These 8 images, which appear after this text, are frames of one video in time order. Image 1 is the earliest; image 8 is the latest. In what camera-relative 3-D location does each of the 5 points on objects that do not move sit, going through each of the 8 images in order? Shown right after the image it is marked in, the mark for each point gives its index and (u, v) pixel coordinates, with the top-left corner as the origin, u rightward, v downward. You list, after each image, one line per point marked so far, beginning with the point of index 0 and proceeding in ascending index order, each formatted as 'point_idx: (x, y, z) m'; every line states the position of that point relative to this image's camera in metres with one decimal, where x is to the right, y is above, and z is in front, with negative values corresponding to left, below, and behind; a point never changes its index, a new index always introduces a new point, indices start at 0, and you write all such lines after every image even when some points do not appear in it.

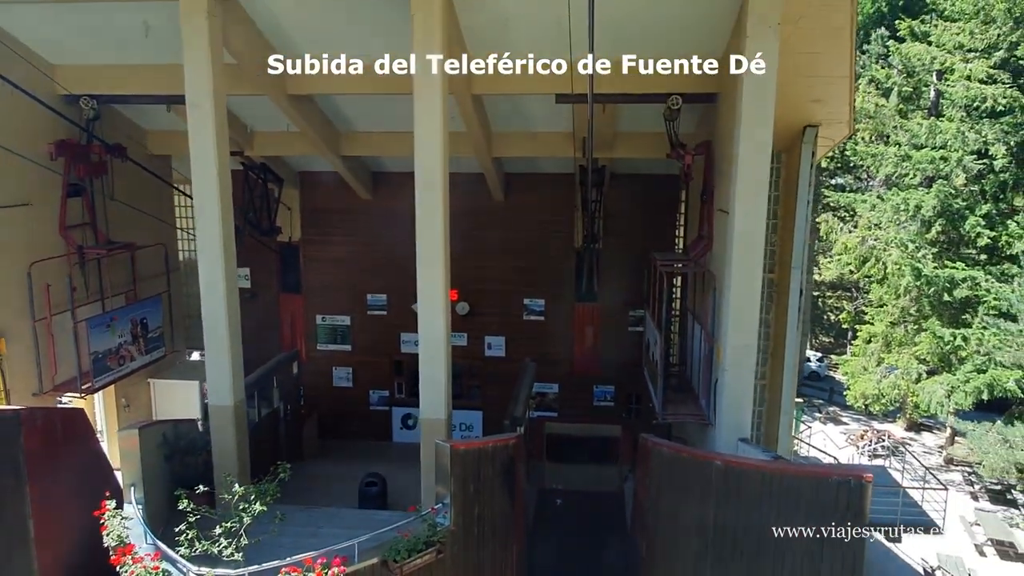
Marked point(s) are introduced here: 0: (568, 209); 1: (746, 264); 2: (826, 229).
0: (+0.7, +1.0, +8.8) m
1: (+1.7, +0.2, +5.3) m
2: (+8.3, +1.5, +18.9) m
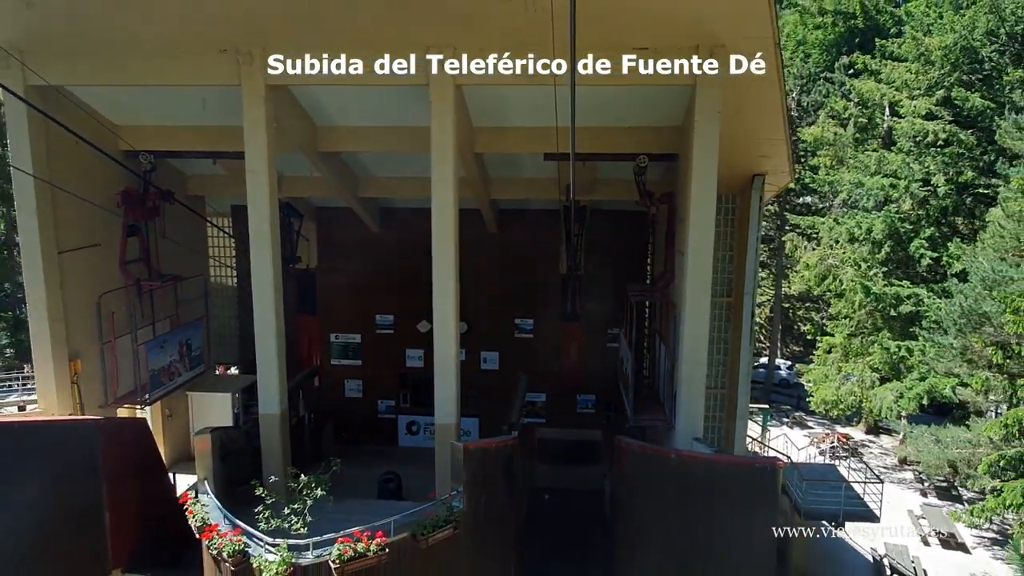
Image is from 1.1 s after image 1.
0: (+0.6, +0.7, +10.2) m
1: (+1.7, -0.1, +6.7) m
2: (+7.9, +1.2, +20.4) m
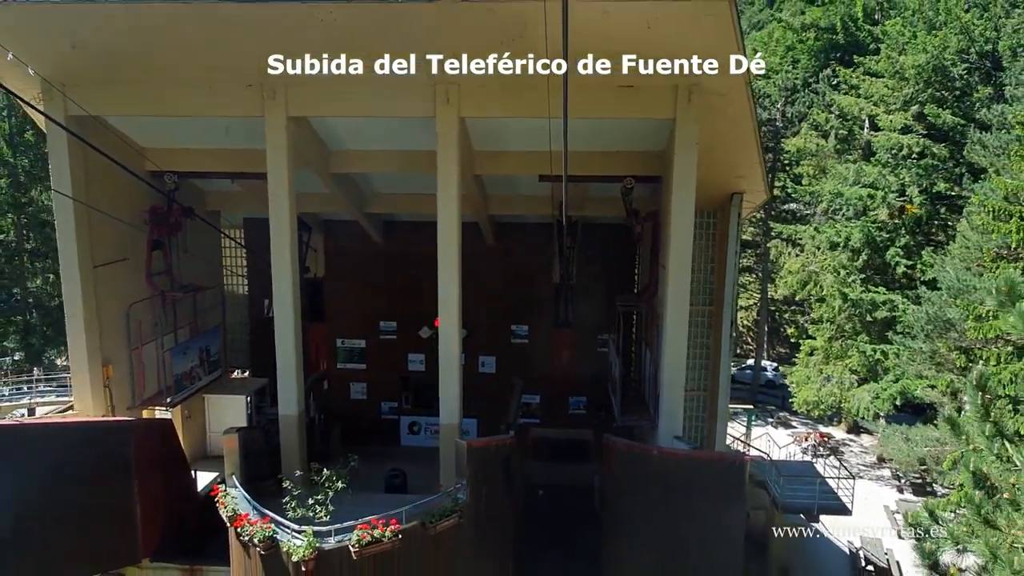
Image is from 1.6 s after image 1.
0: (+0.5, +0.6, +10.9) m
1: (+1.7, -0.2, +7.4) m
2: (+7.8, +1.0, +21.2) m
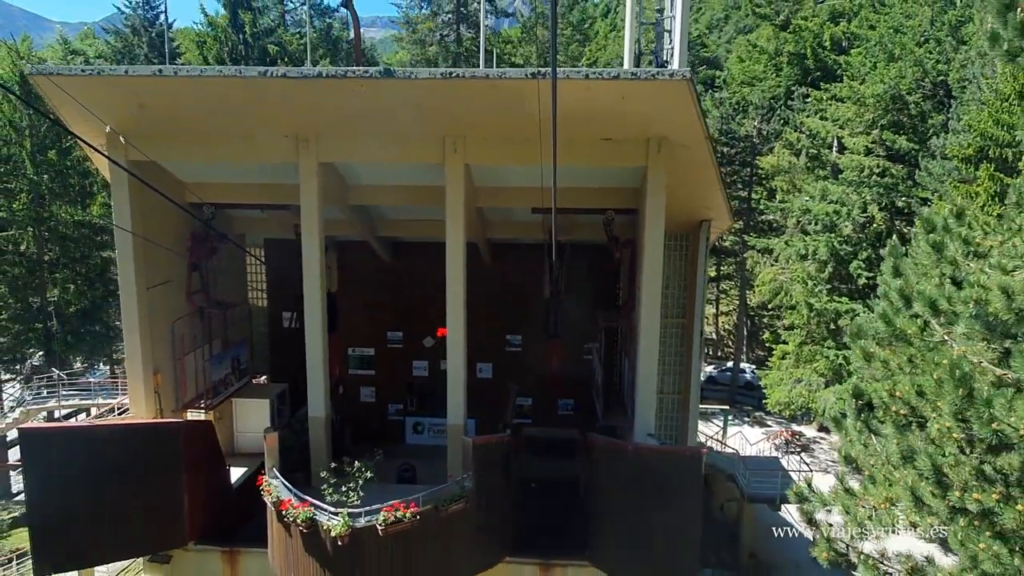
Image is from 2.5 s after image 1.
0: (+0.4, +0.3, +12.2) m
1: (+1.7, -0.4, +8.7) m
2: (+7.5, +0.8, +22.6) m
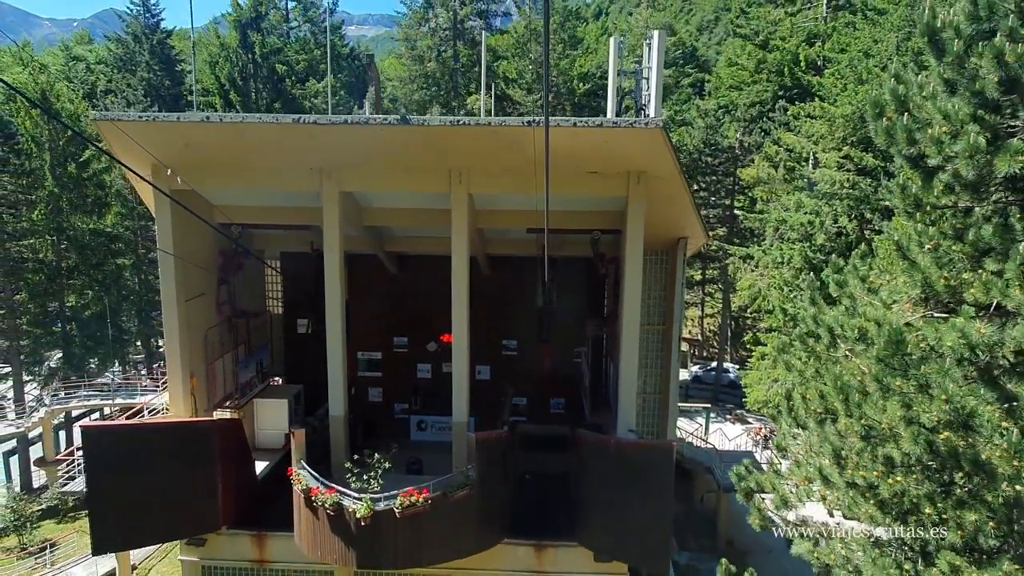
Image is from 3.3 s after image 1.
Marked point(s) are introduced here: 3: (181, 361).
0: (+0.4, +0.1, +13.4) m
1: (+1.6, -0.6, +9.9) m
2: (+7.4, +0.6, +23.9) m
3: (-4.7, -1.0, +10.2) m
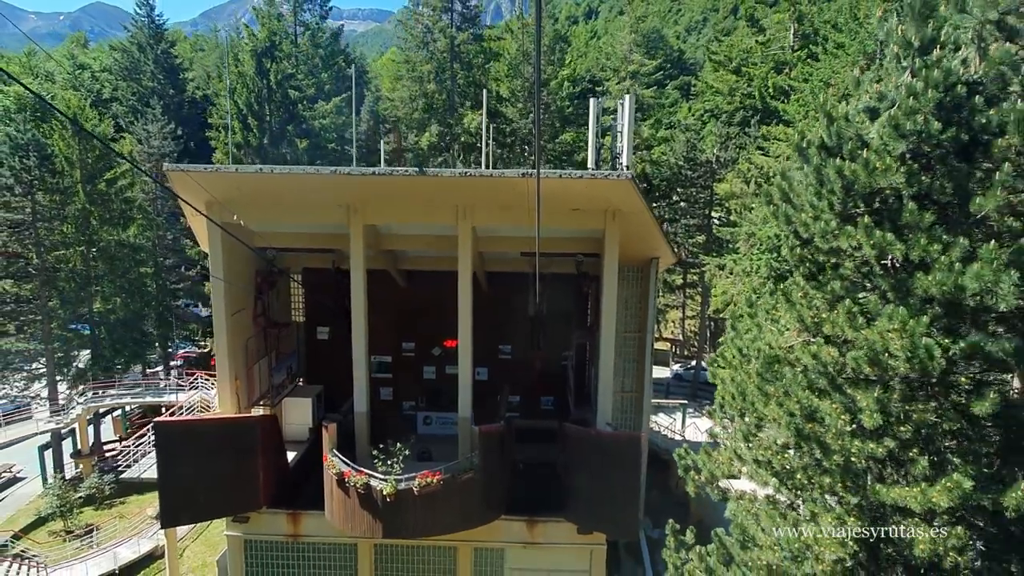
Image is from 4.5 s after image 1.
0: (+0.3, -0.1, +15.3) m
1: (+1.6, -0.9, +11.9) m
2: (+7.1, +0.4, +25.9) m
3: (-4.7, -1.3, +12.1) m
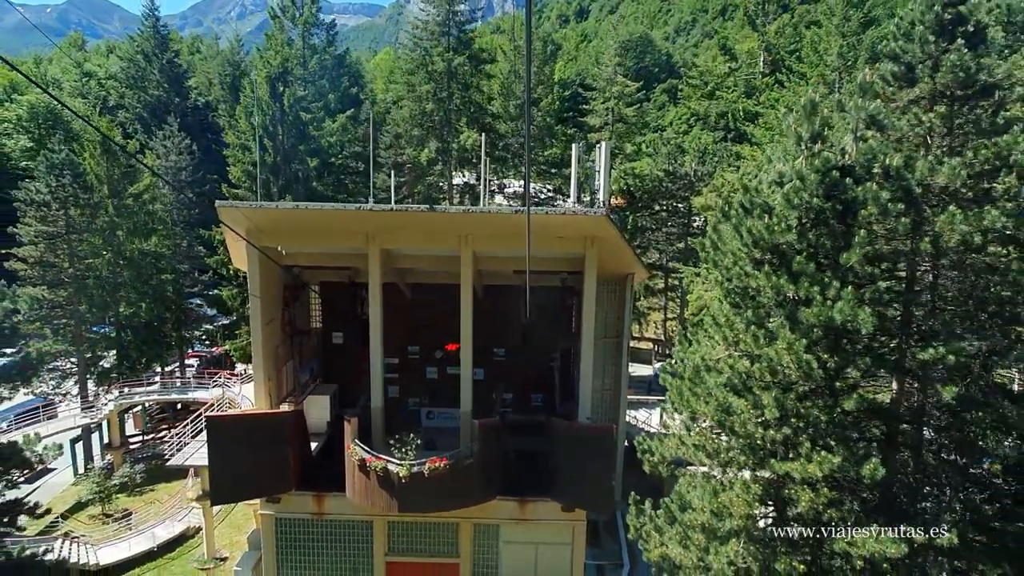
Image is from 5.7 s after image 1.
0: (+0.1, -0.4, +17.4) m
1: (+1.5, -1.2, +14.0) m
2: (+6.8, +0.2, +28.1) m
3: (-4.9, -1.6, +14.1) m
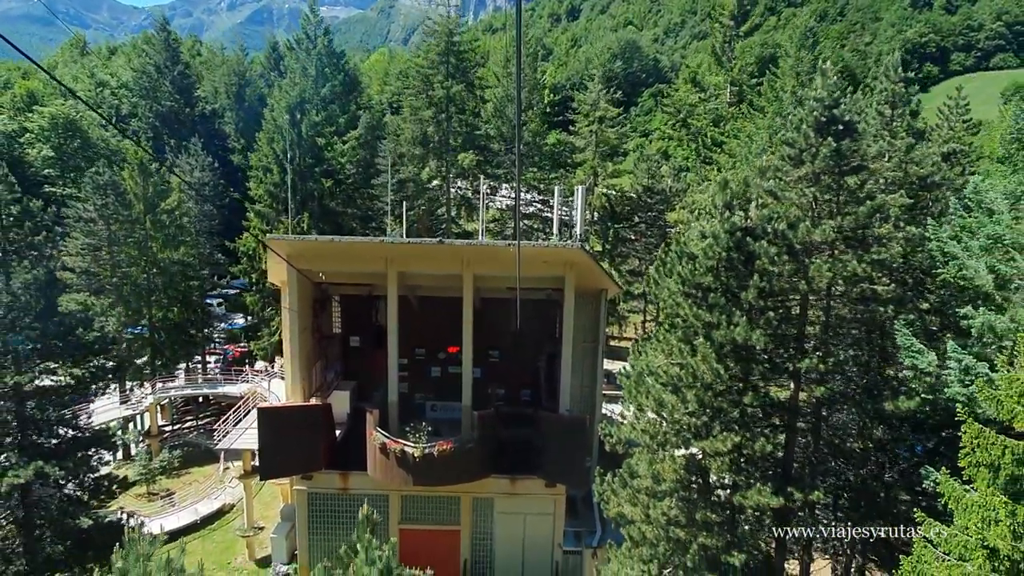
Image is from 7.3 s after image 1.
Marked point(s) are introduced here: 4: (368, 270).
0: (-0.1, -0.7, +20.4) m
1: (+1.3, -1.5, +17.1) m
2: (+6.5, 0.0, +31.2) m
3: (-5.0, -1.9, +17.1) m
4: (-3.5, +0.4, +17.4) m
